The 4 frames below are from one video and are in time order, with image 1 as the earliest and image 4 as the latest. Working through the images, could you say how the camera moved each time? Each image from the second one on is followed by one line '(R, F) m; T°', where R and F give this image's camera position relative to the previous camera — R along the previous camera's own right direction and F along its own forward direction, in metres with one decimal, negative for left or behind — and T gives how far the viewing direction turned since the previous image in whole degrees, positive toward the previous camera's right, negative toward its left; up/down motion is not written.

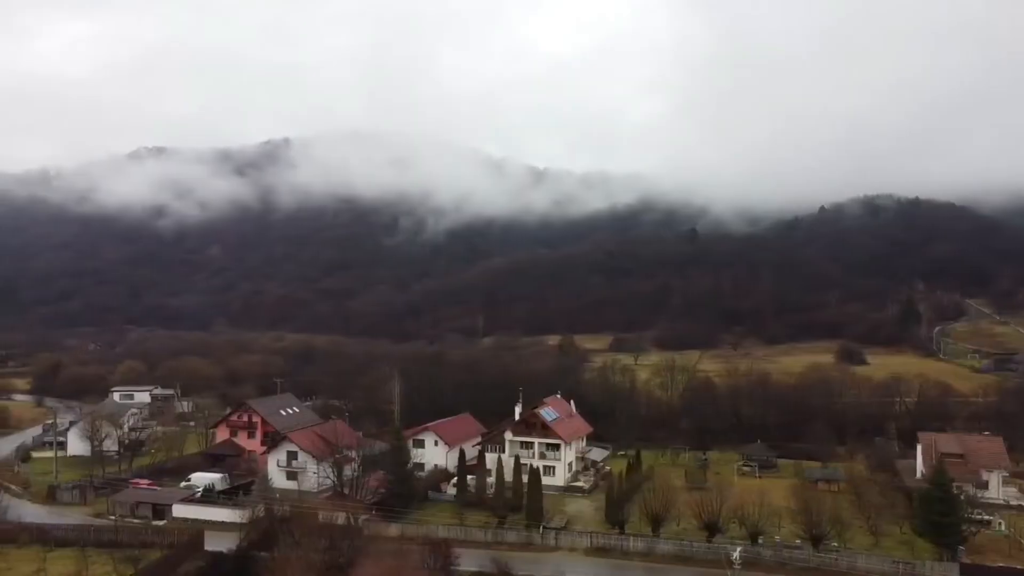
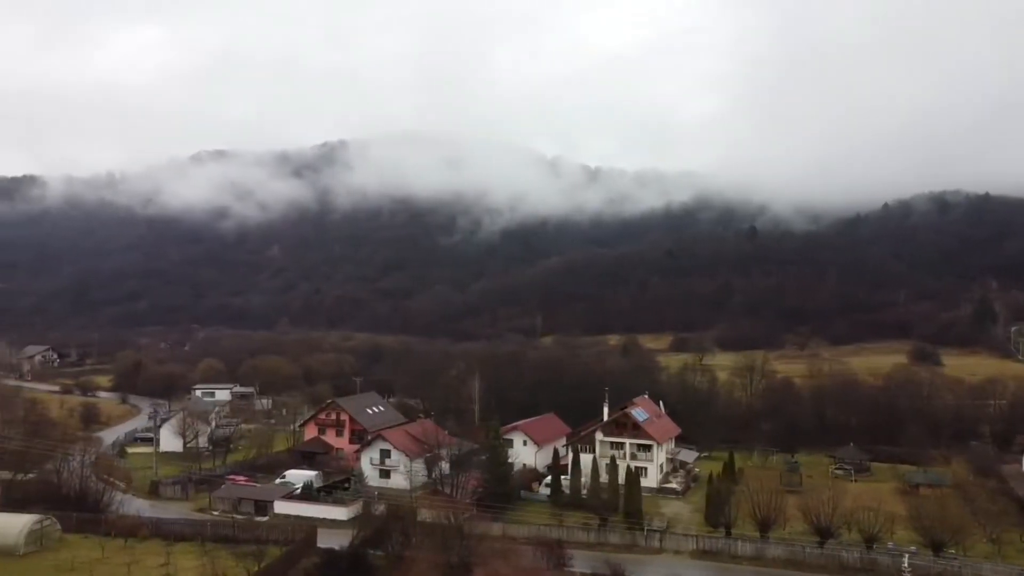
(-1.2, +0.1) m; -3°
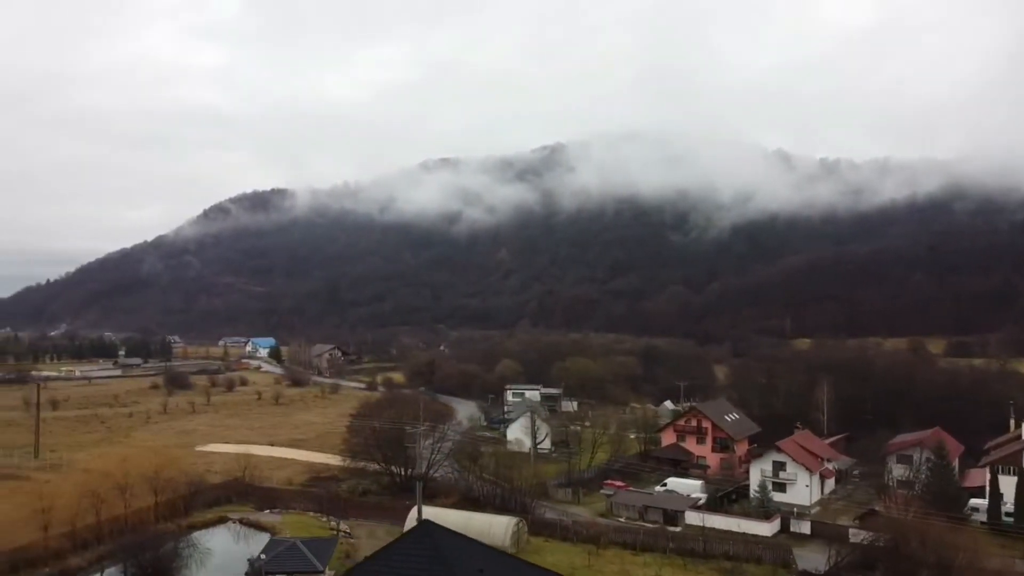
(-5.2, +0.1) m; -14°
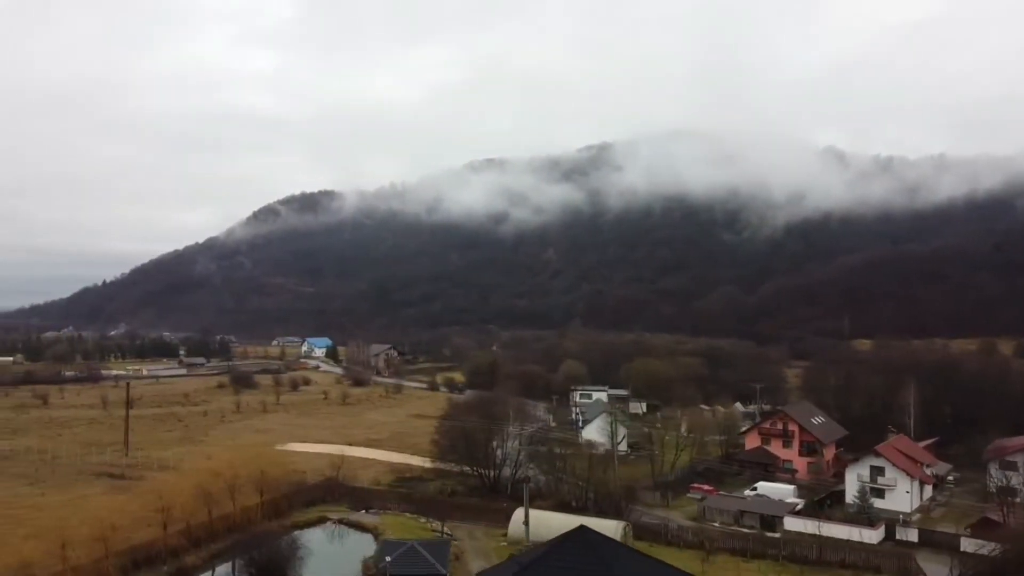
(-1.2, +0.2) m; -3°
